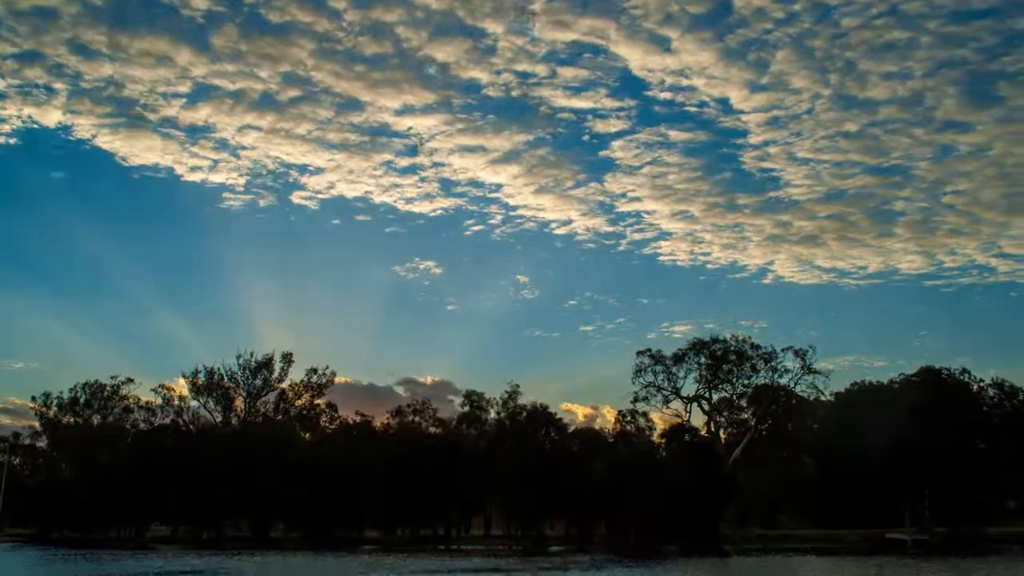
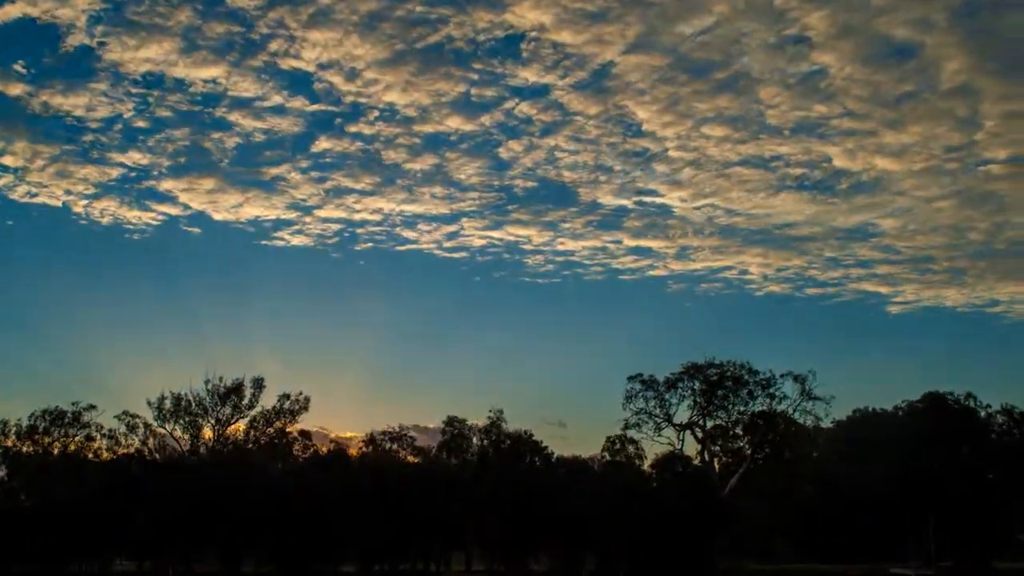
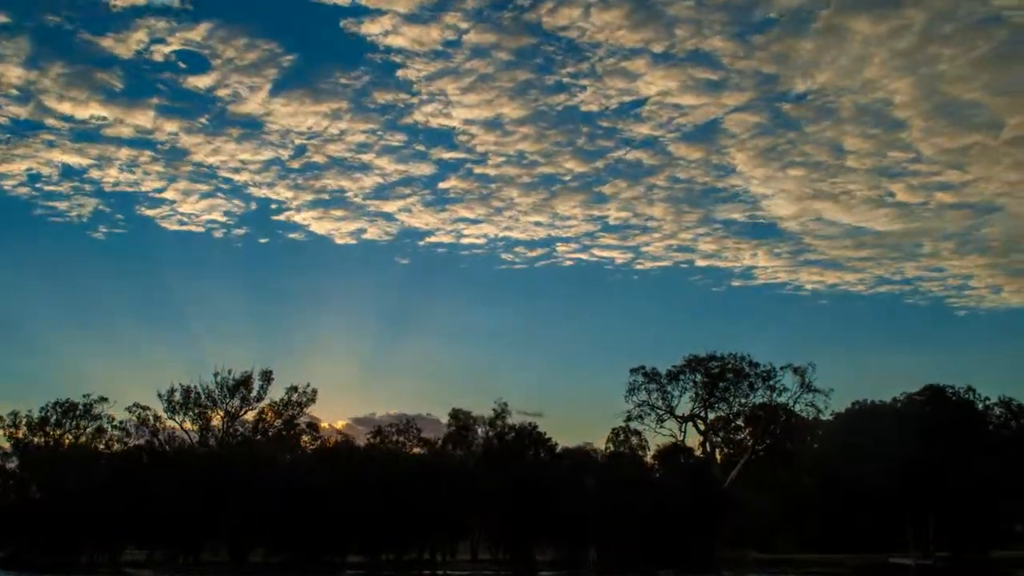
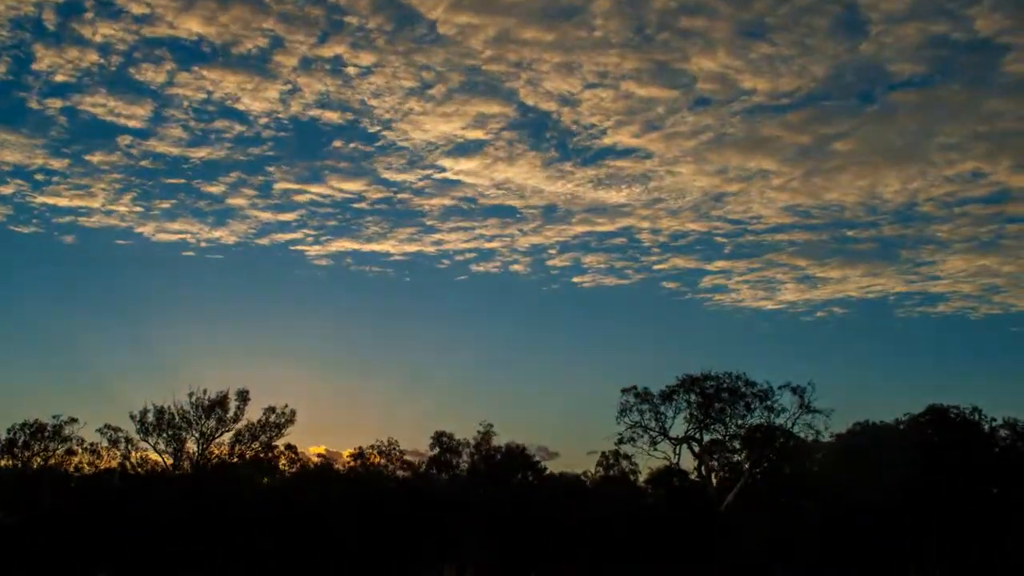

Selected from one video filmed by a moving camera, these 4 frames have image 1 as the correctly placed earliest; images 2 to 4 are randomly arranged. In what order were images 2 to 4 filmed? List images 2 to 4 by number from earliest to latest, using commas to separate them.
3, 2, 4
